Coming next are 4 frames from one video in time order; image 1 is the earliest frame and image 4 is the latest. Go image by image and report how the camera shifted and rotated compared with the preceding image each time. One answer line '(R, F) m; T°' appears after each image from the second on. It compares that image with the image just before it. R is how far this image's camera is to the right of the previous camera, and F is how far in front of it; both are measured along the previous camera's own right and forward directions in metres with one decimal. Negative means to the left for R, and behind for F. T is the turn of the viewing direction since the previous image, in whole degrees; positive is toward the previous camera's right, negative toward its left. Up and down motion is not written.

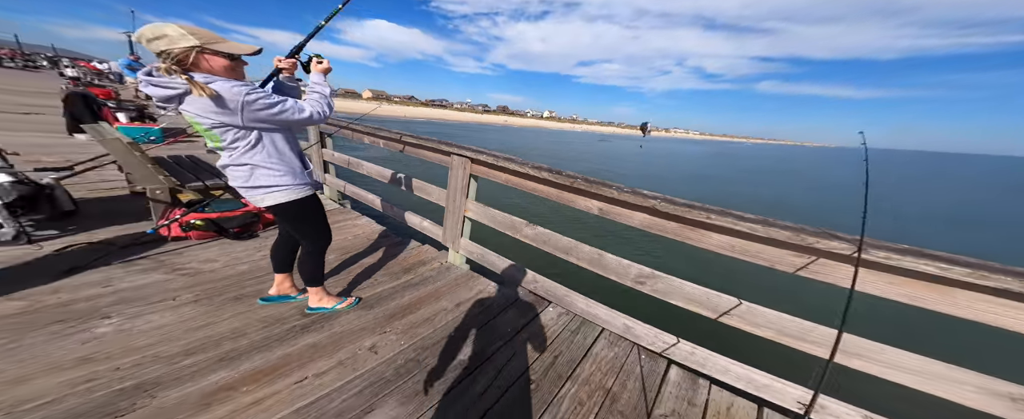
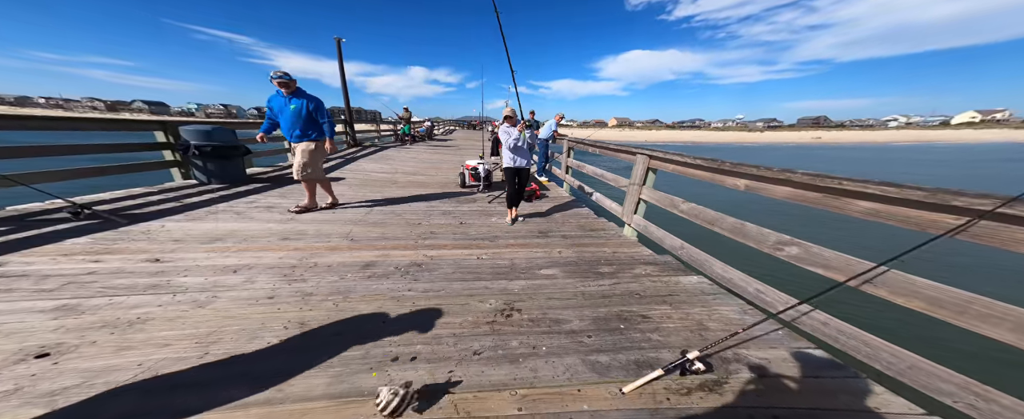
(+0.9, -0.8) m; -47°
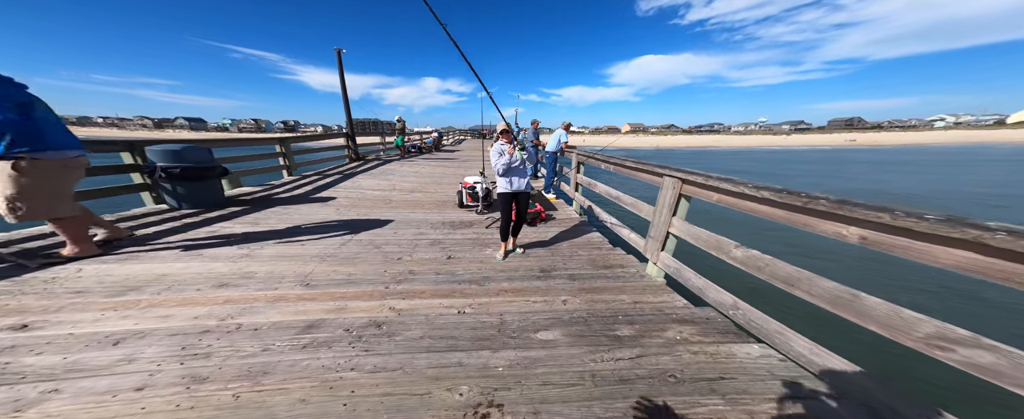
(+0.2, +0.6) m; -3°
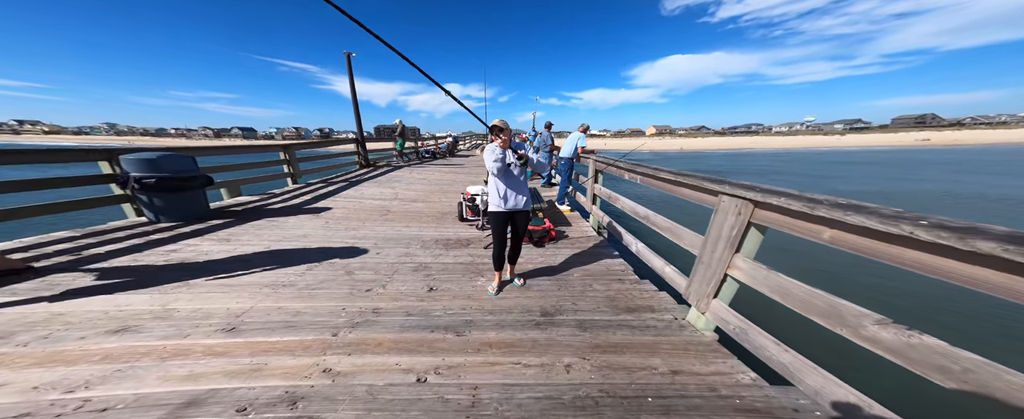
(+0.2, +0.6) m; -5°
